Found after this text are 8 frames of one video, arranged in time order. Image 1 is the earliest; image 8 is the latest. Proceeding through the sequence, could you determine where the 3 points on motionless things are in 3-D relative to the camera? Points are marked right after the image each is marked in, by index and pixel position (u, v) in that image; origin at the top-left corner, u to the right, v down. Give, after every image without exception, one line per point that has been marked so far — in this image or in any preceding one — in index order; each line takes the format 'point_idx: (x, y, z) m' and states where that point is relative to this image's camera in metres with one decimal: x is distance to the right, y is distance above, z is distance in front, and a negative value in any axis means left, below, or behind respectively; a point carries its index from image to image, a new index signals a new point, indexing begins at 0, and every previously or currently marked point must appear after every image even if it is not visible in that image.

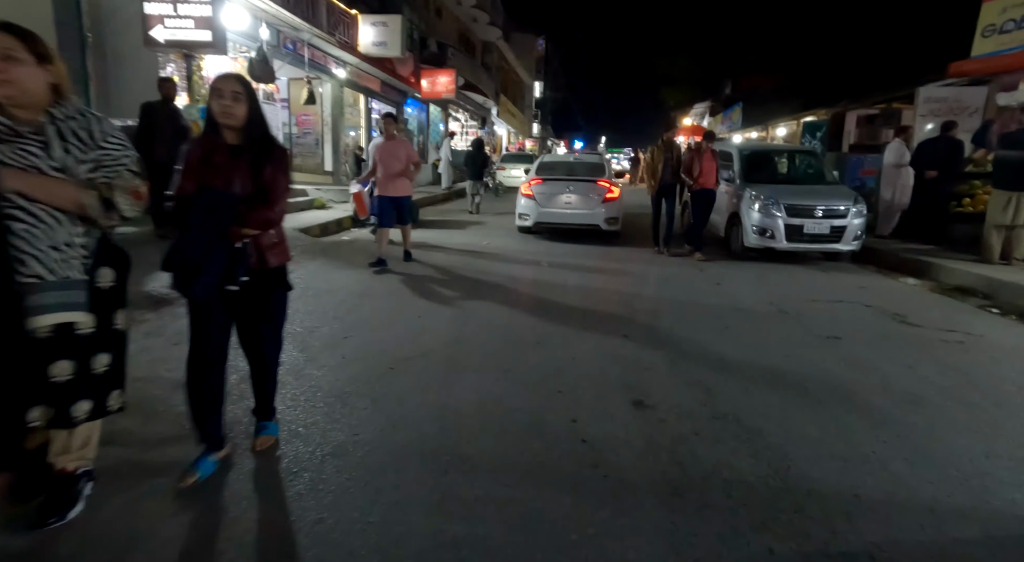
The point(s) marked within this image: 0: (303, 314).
0: (-2.0, -0.3, +5.8) m
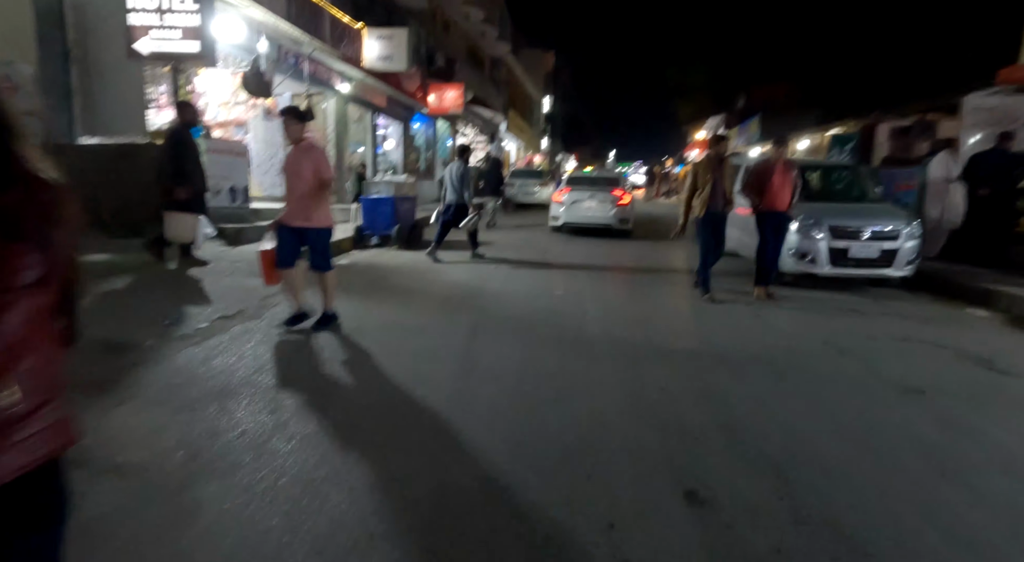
0: (-1.8, -0.6, +5.0) m
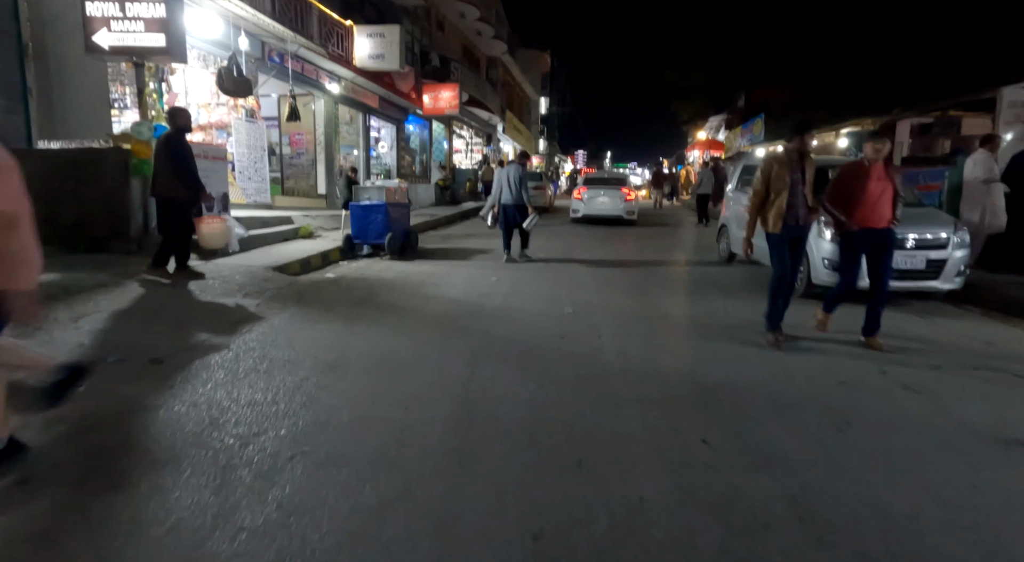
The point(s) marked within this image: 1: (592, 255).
0: (-1.8, -0.8, +4.1) m
1: (+1.7, +0.6, +13.4) m
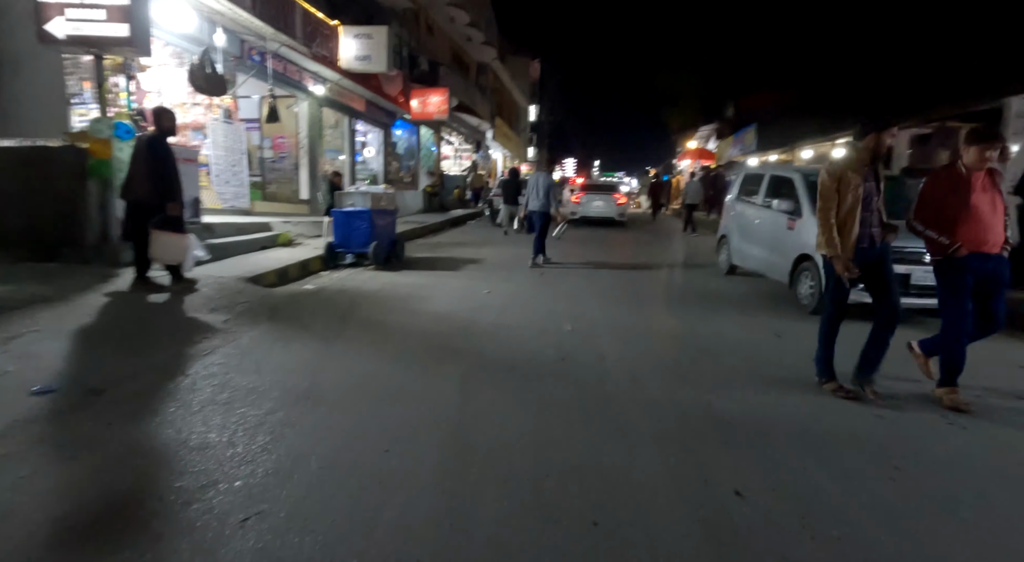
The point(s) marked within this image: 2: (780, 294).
0: (-1.8, -1.0, +3.5) m
1: (+1.5, +0.3, +12.8) m
2: (+3.8, -0.2, +9.0) m
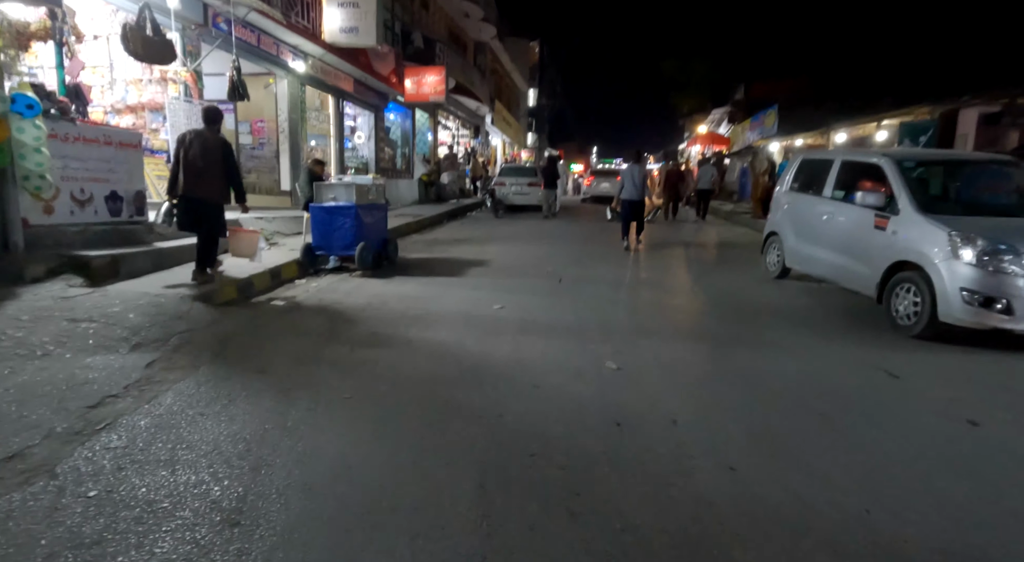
0: (-1.6, -1.2, +1.8) m
1: (+1.7, +0.3, +11.1) m
2: (+4.0, -0.3, +7.3) m
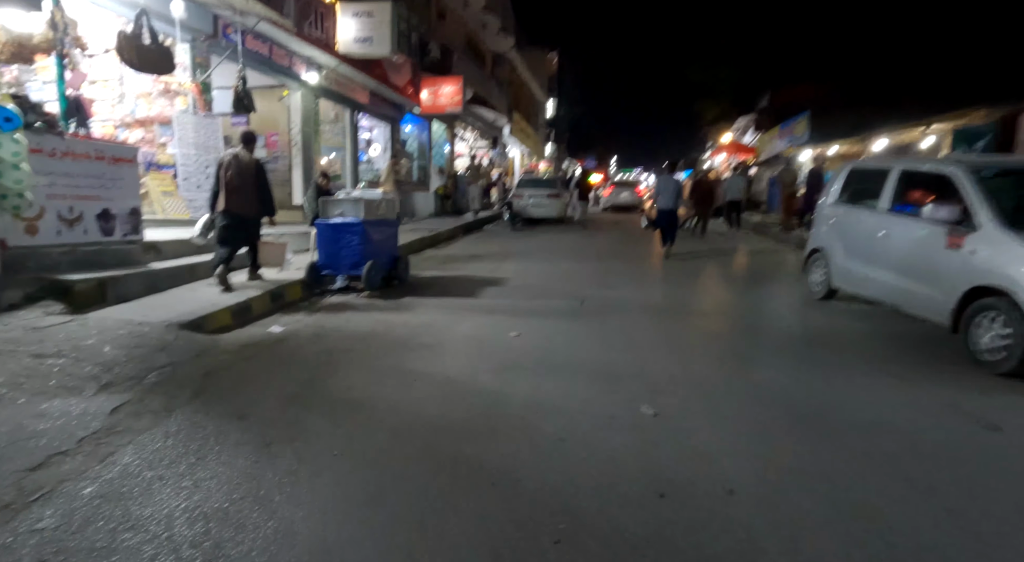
0: (-1.5, -1.4, +1.1) m
1: (+2.0, -0.1, +10.4) m
2: (+4.2, -0.6, +6.5) m
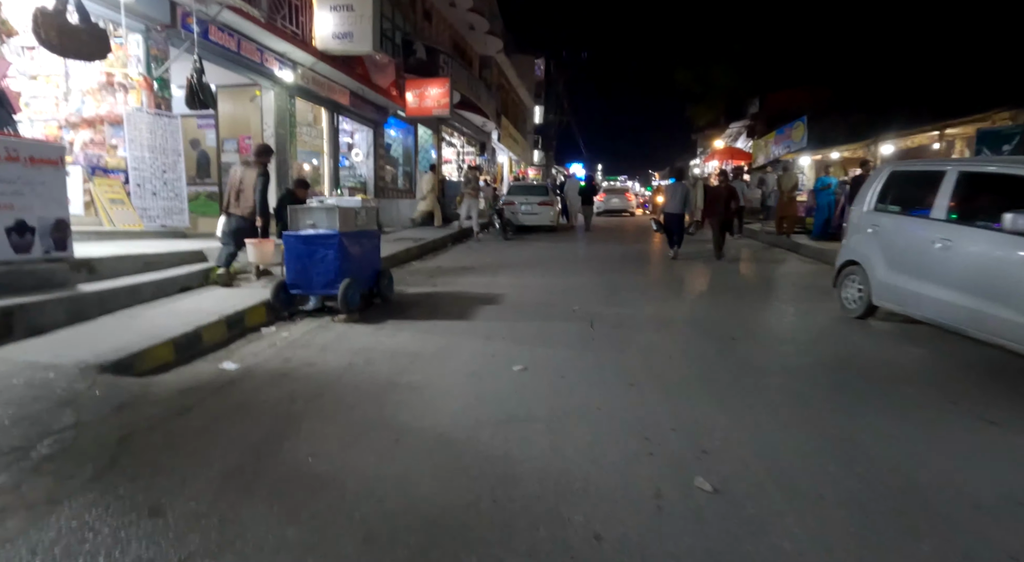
0: (-1.4, -1.5, 0.0) m
1: (+2.0, -0.3, +9.3) m
2: (+4.2, -0.7, +5.5) m
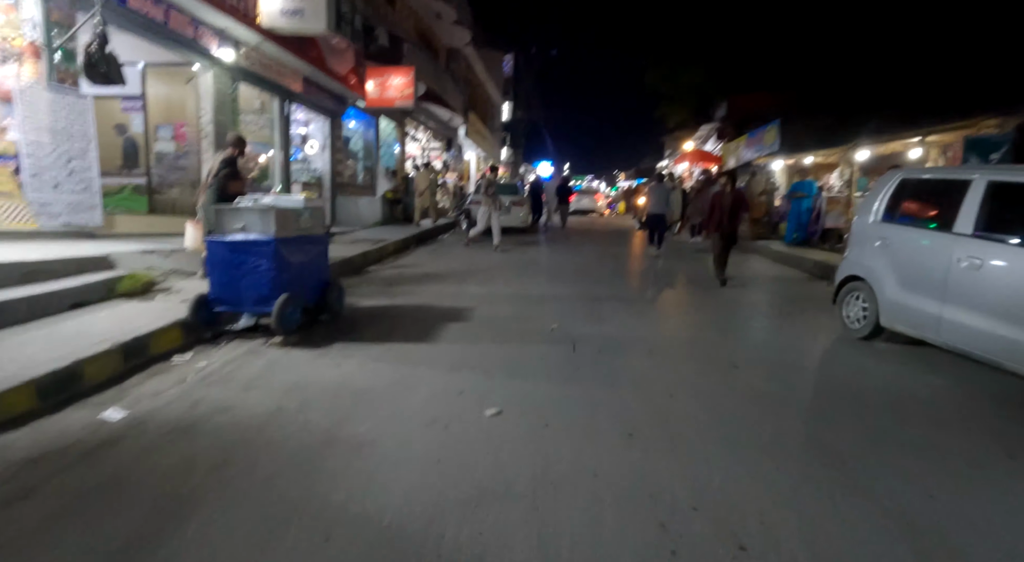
0: (-1.2, -1.7, -1.2) m
1: (+1.6, -0.5, +8.3) m
2: (+4.0, -1.0, +4.6) m
